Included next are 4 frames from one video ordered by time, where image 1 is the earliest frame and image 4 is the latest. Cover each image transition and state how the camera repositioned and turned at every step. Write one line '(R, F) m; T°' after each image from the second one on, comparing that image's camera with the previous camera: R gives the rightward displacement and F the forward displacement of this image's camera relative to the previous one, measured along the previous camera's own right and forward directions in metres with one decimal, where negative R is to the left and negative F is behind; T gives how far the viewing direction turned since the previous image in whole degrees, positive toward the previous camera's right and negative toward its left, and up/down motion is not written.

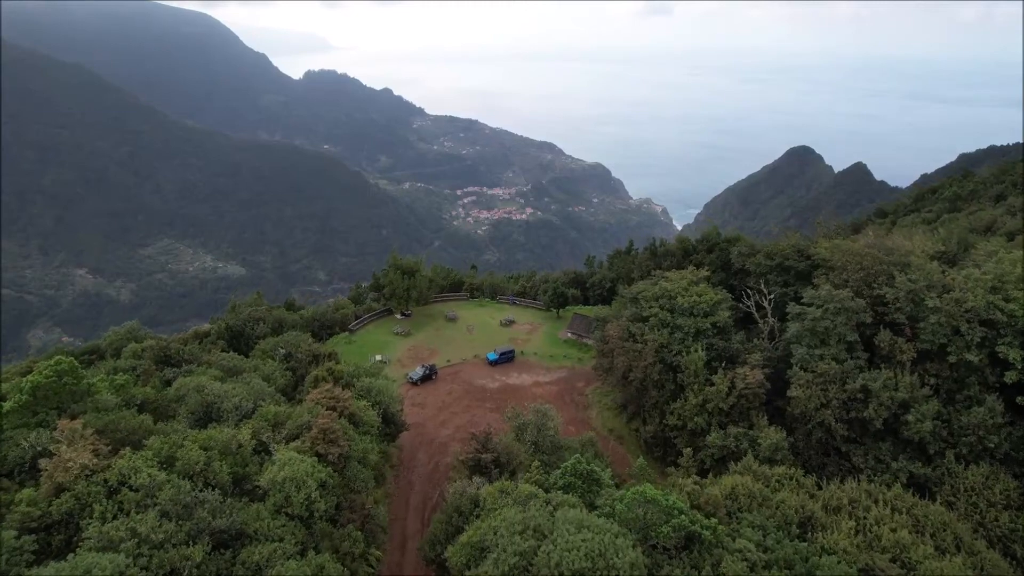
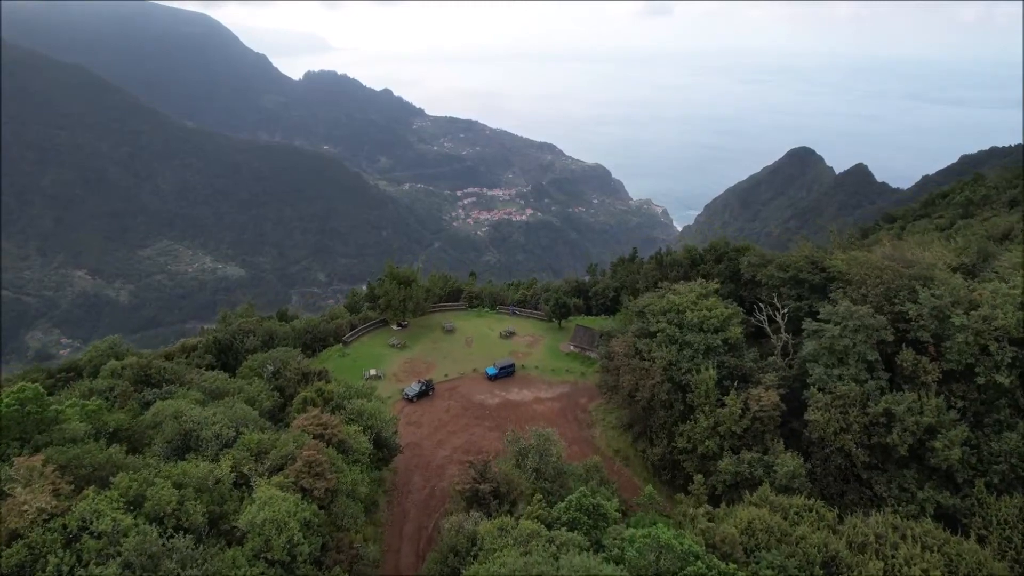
(0.0, +1.7) m; 0°
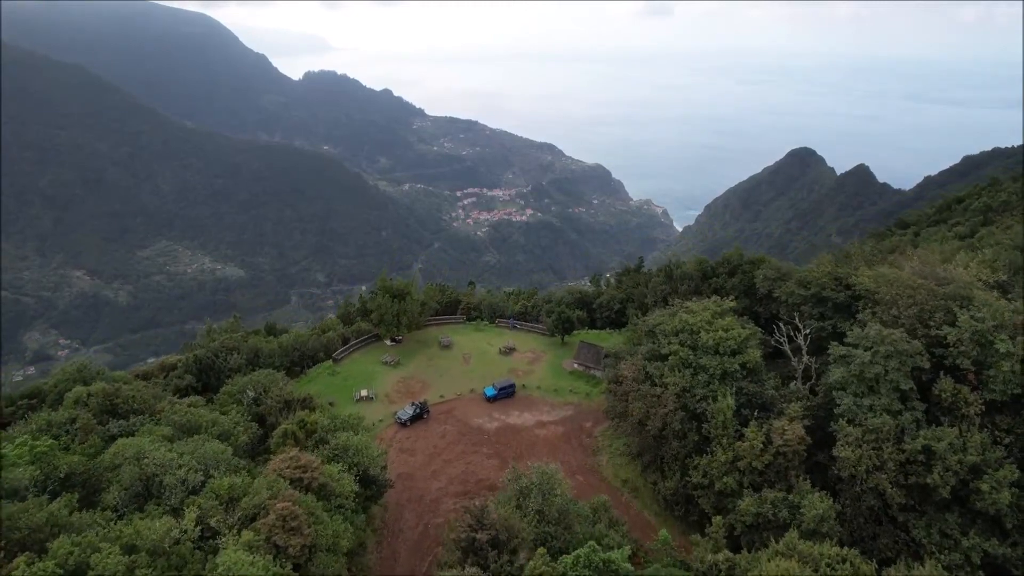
(0.0, +2.4) m; 0°
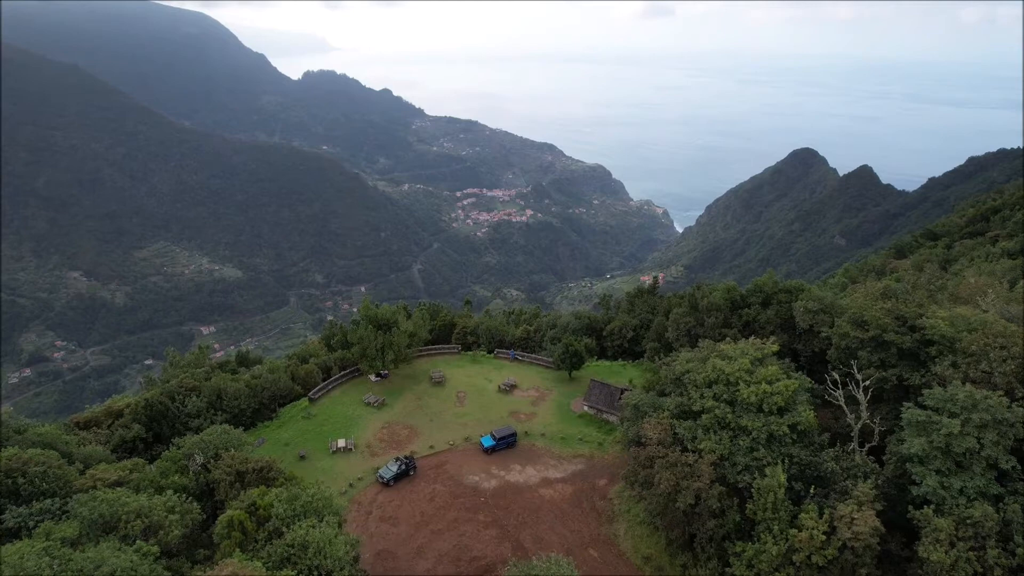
(-0.1, +5.1) m; 0°
